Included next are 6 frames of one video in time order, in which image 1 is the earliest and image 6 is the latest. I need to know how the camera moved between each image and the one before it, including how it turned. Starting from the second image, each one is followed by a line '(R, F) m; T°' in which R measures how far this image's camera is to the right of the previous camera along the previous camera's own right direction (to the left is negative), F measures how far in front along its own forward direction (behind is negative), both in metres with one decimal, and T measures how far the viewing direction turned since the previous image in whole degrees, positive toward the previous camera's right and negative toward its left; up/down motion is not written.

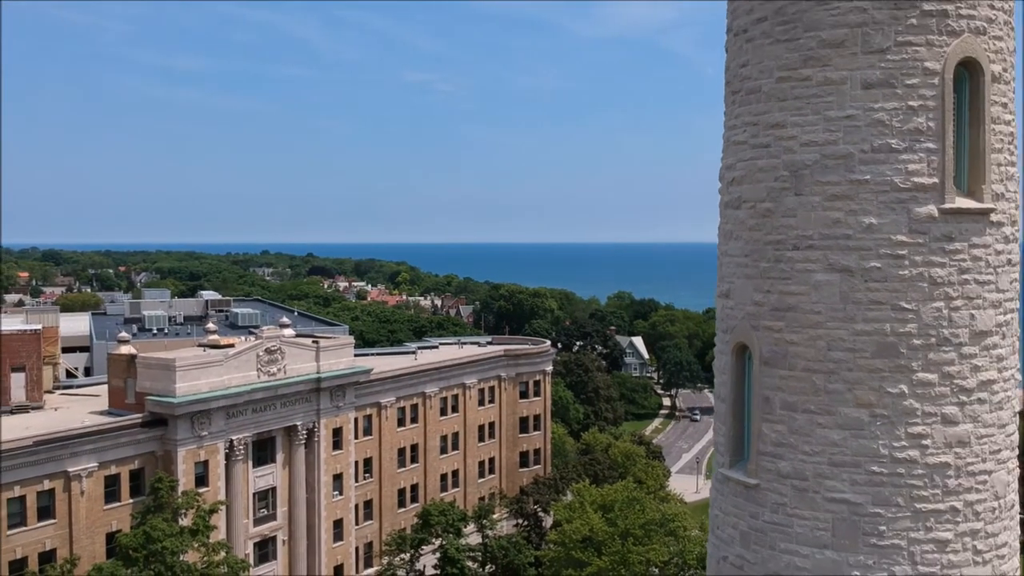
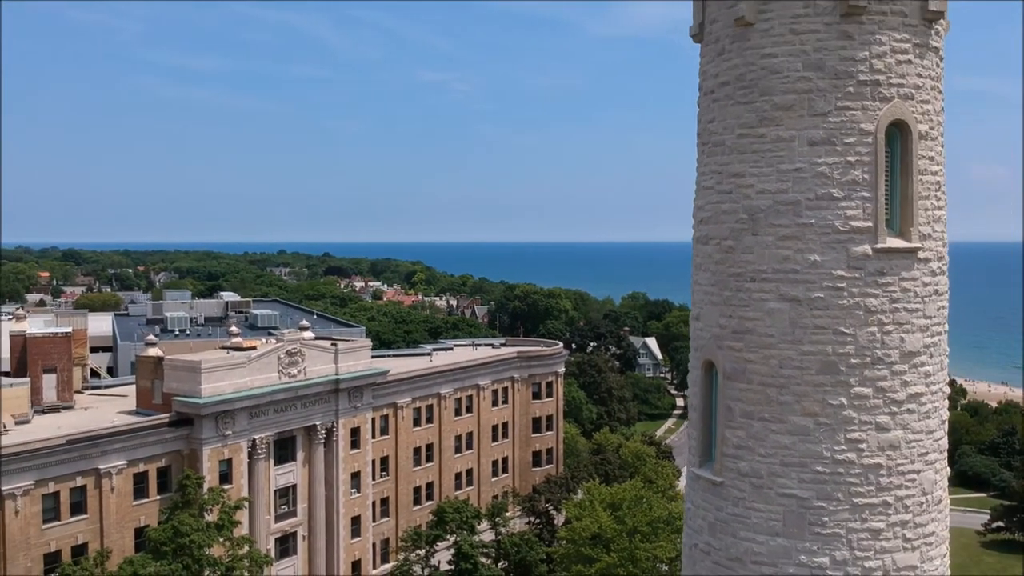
(+0.2, -1.3) m; -1°
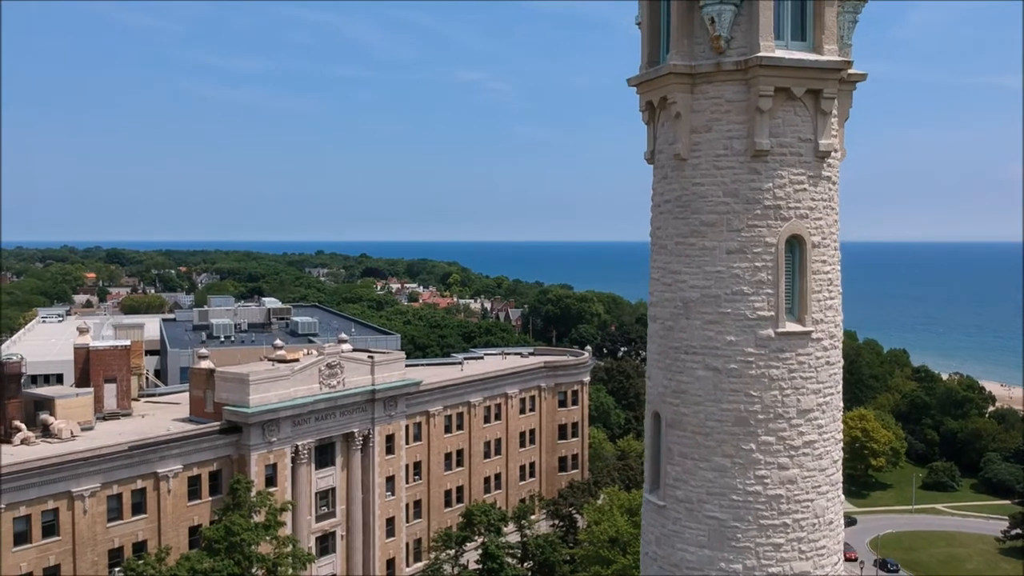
(+0.6, -2.9) m; -2°
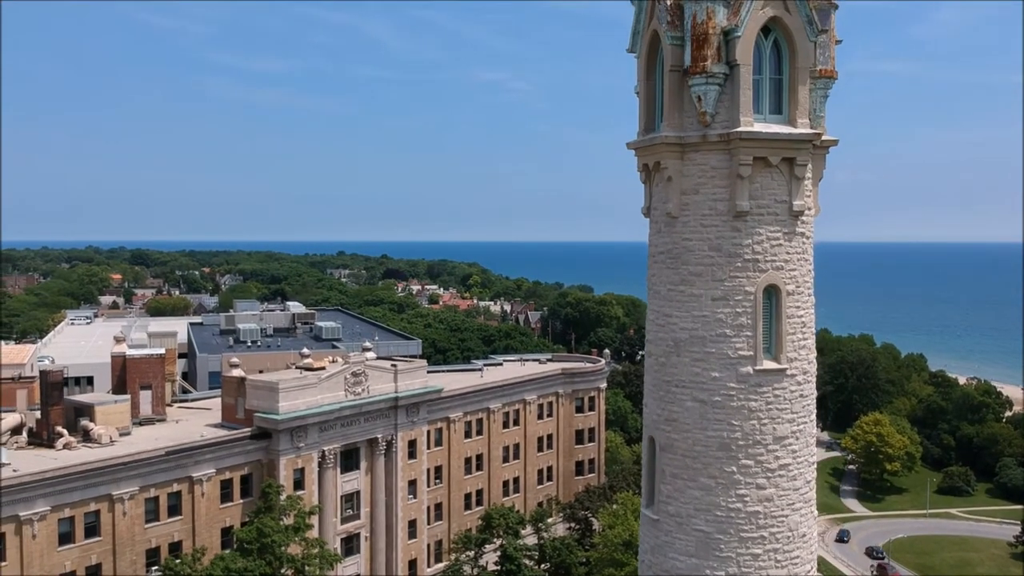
(+0.1, -1.7) m; -1°
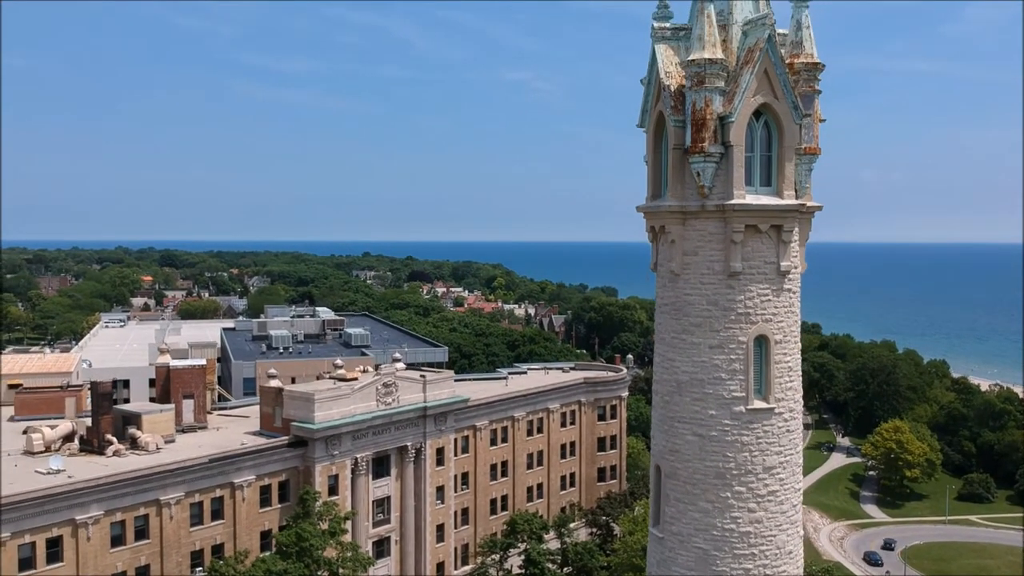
(0.0, -2.1) m; -2°
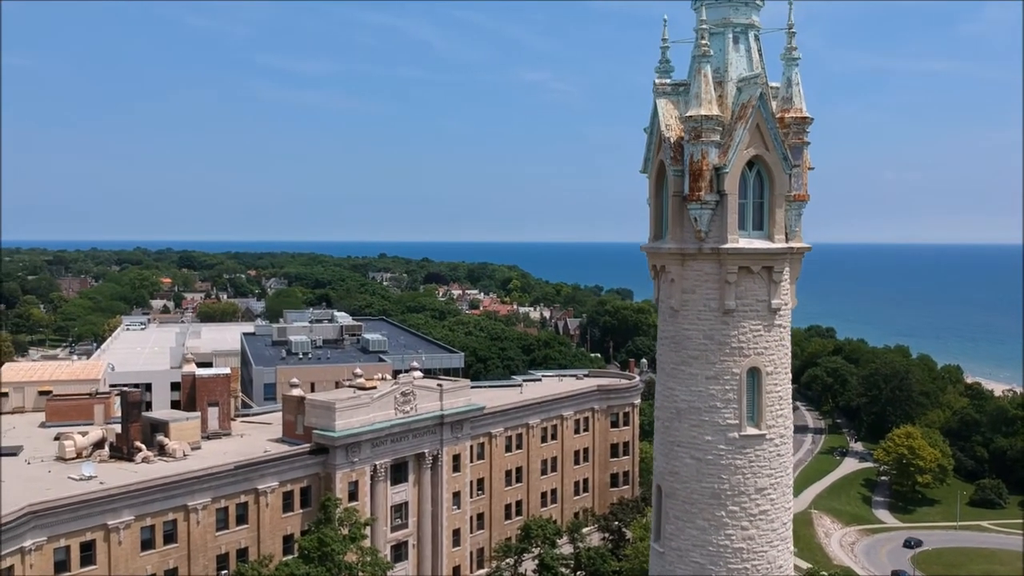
(+0.1, -1.4) m; -1°
